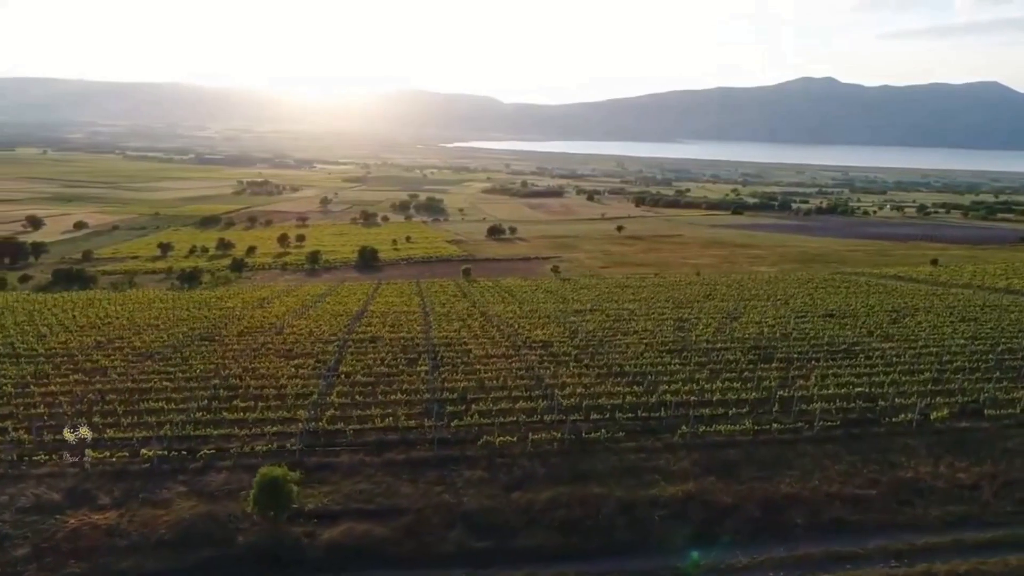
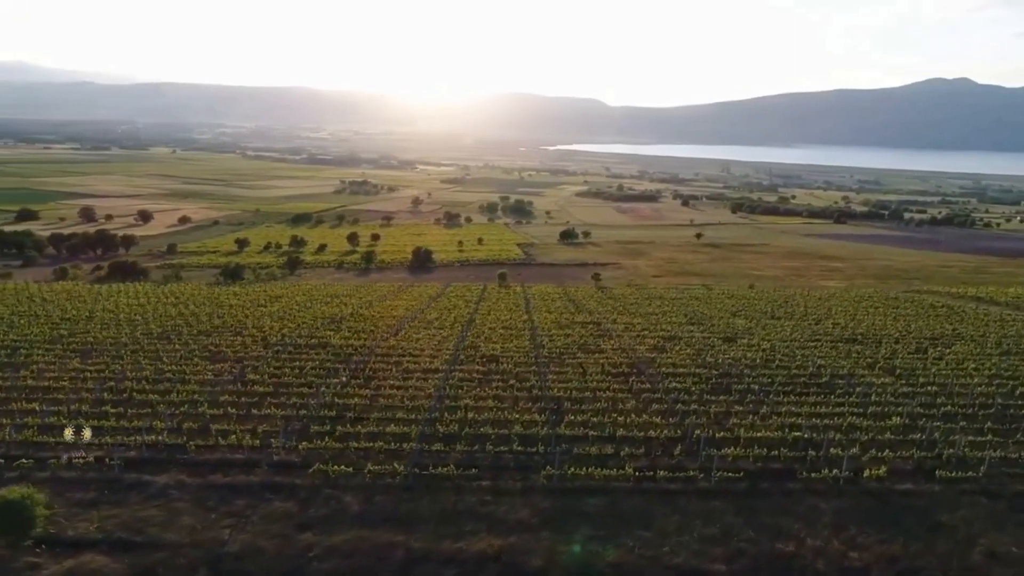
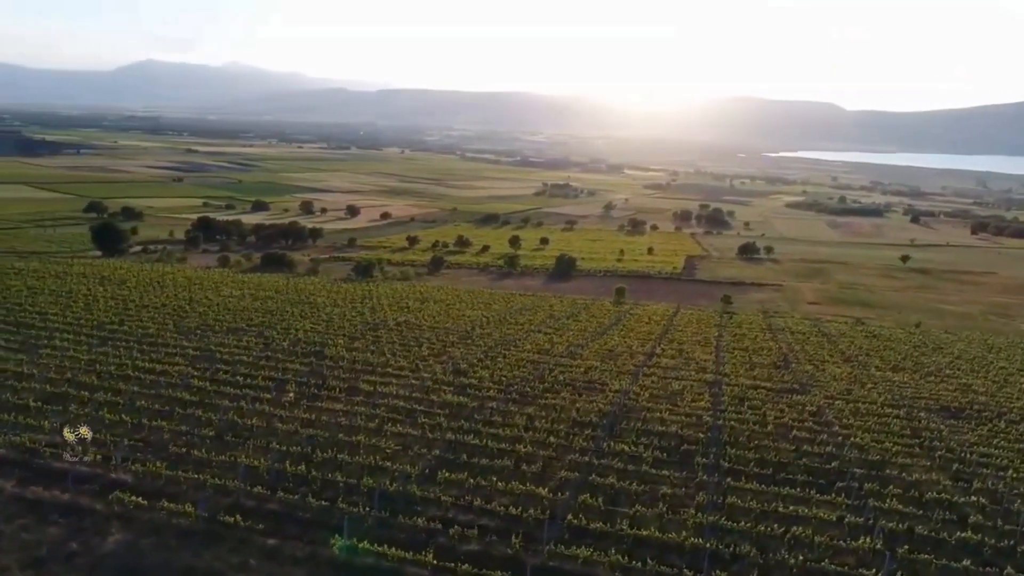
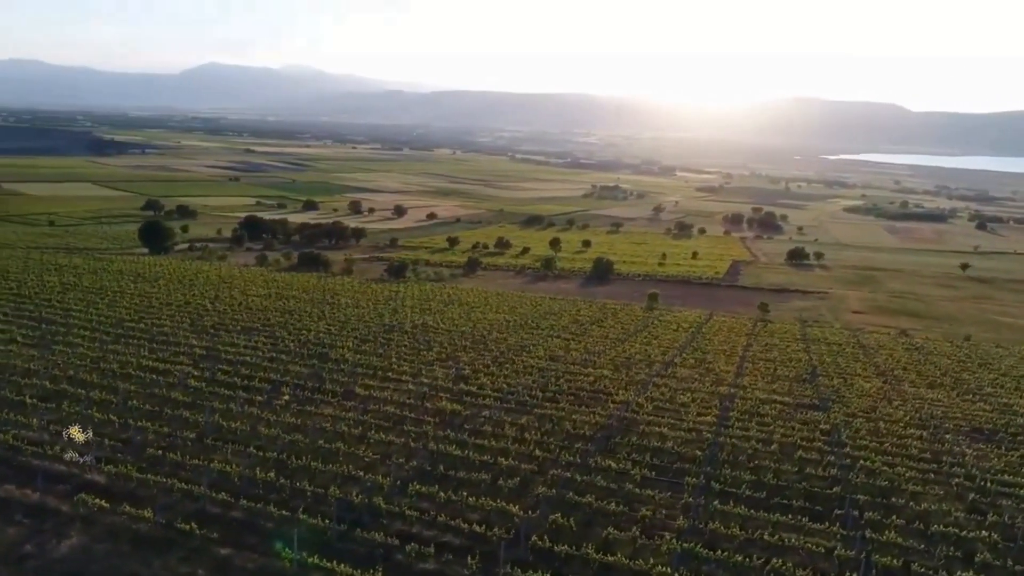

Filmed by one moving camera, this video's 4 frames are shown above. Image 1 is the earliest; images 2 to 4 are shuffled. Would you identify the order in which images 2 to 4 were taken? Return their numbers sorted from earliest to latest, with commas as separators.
2, 3, 4
